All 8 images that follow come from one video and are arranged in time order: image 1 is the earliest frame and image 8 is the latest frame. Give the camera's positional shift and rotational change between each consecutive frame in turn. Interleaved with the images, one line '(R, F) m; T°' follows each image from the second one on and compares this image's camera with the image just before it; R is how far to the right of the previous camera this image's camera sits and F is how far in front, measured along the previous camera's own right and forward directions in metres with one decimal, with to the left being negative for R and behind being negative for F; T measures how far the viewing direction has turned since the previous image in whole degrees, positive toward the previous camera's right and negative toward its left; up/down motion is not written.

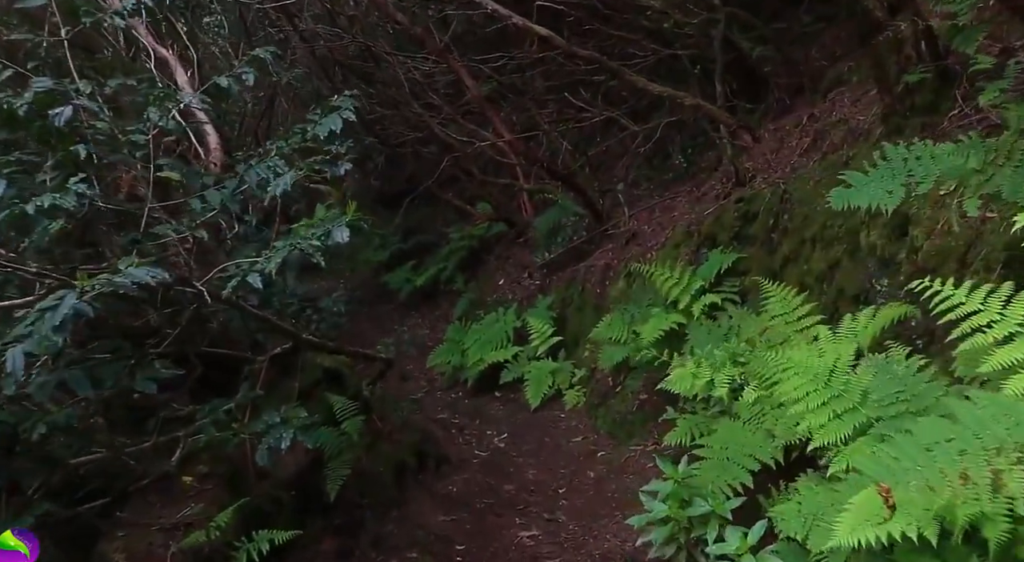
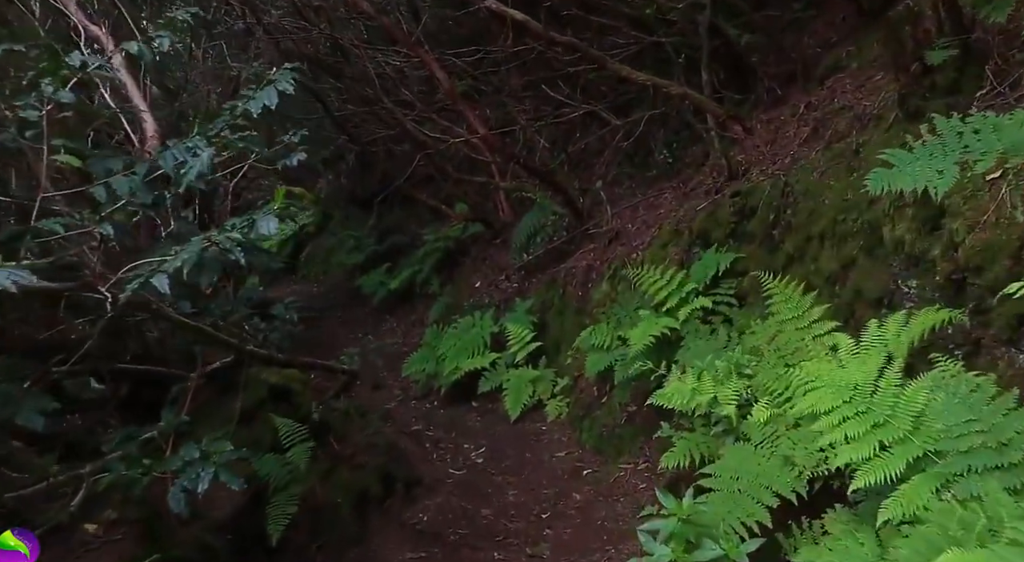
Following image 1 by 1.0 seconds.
(0.0, +0.6) m; +1°
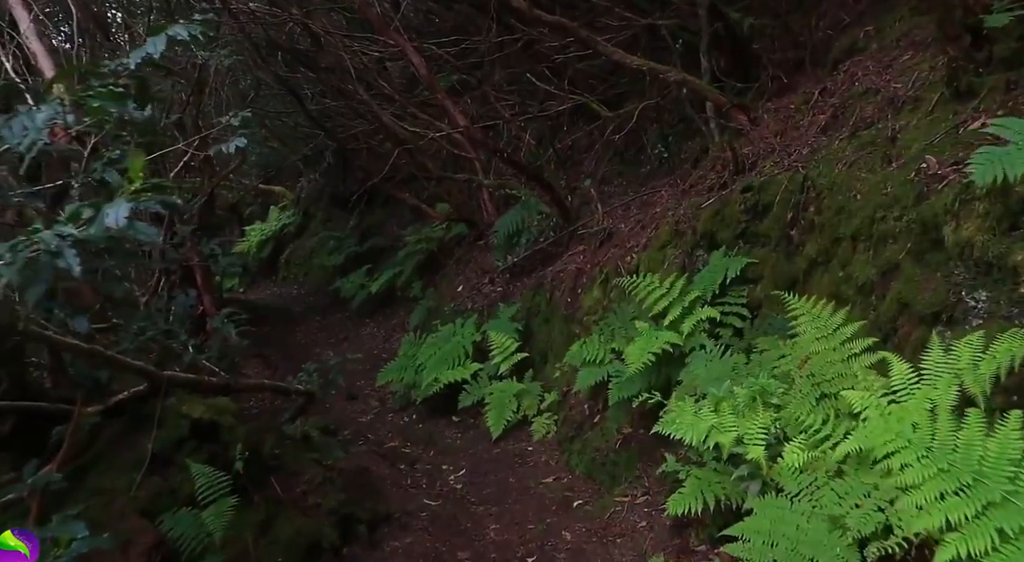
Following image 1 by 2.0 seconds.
(0.0, +0.7) m; +1°
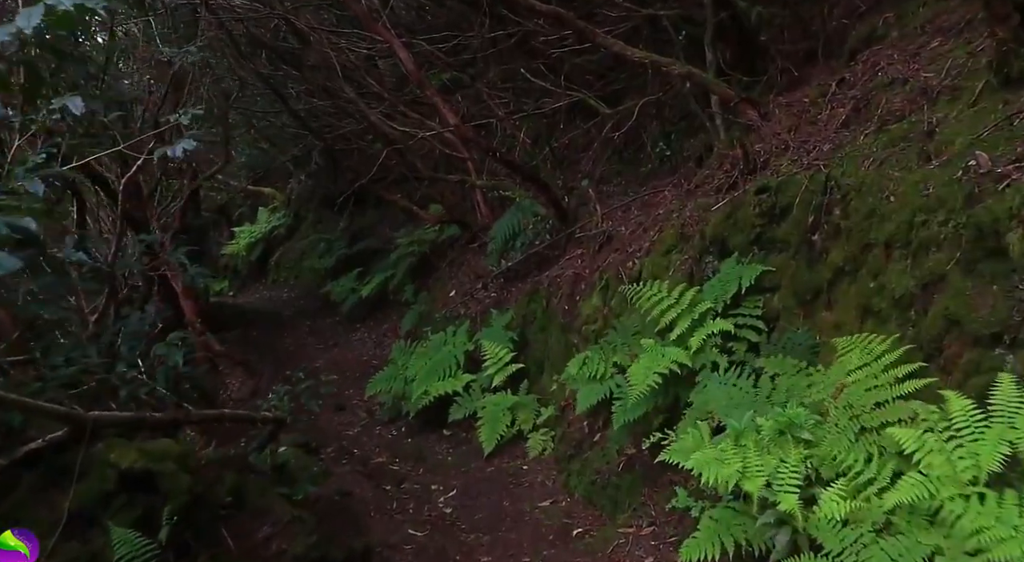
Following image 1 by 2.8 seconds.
(0.0, +0.5) m; 0°
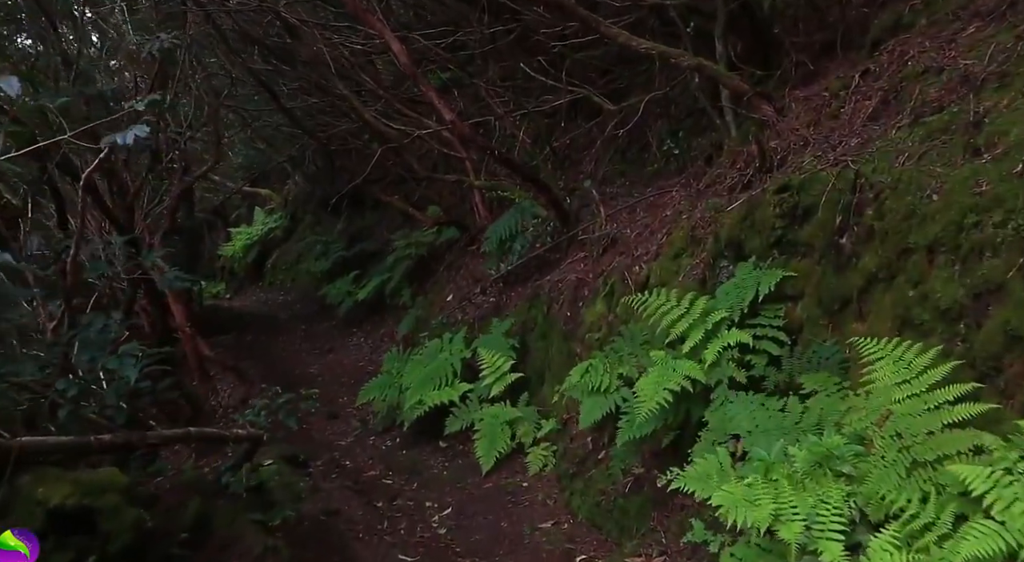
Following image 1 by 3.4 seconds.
(0.0, +0.4) m; 0°
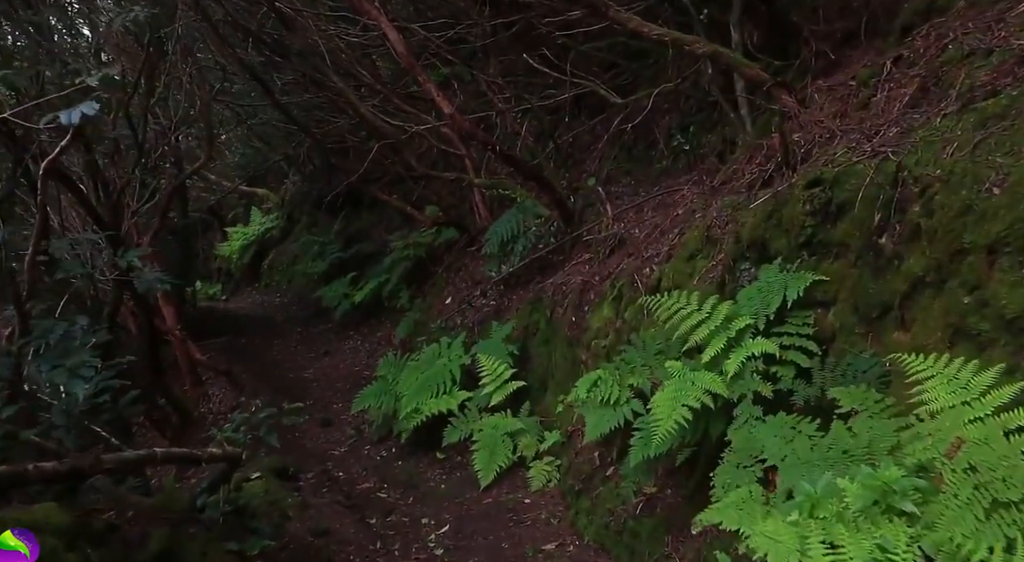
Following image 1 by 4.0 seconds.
(0.0, +0.4) m; 0°
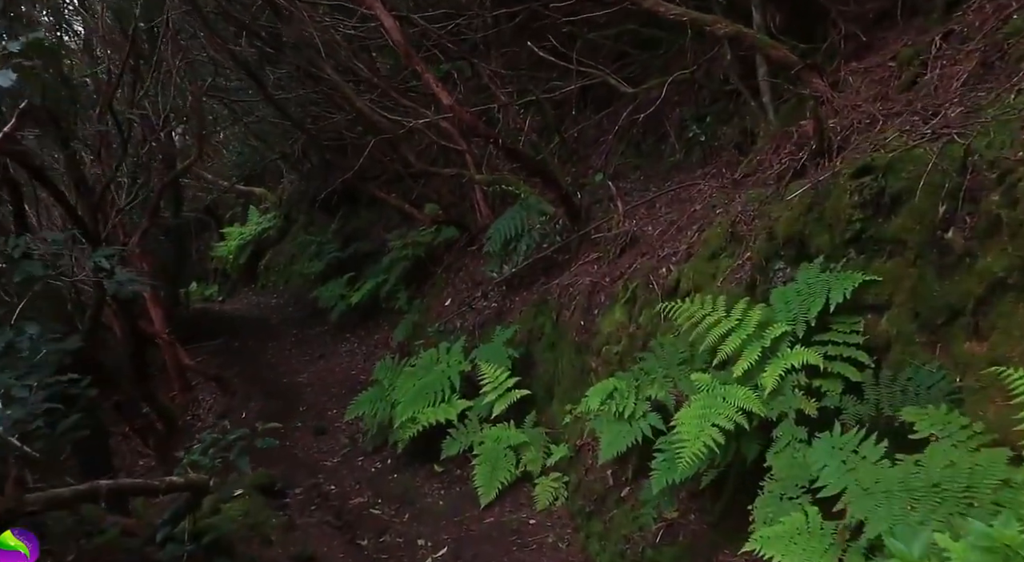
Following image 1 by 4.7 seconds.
(0.0, +0.5) m; 0°
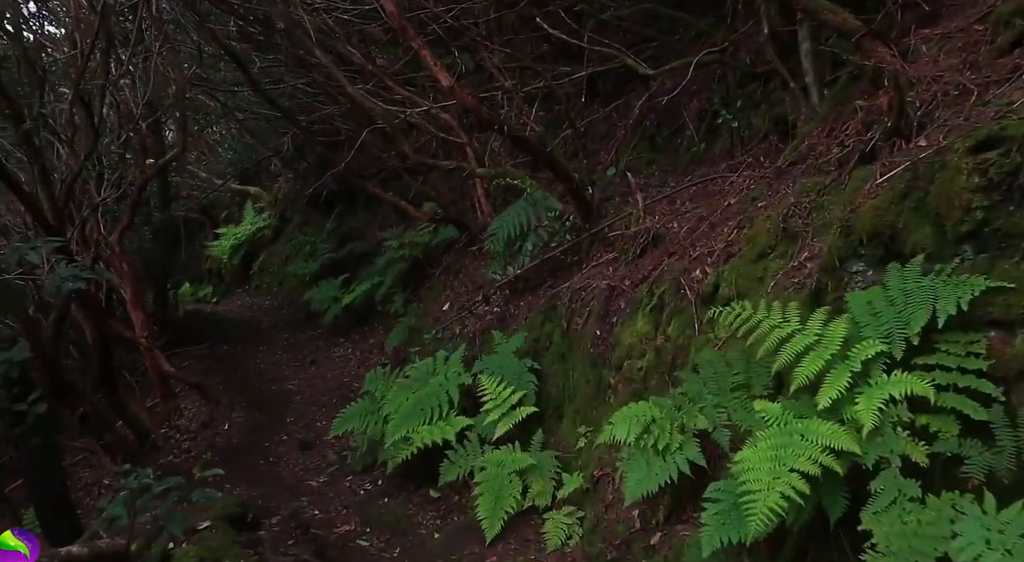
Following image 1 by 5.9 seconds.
(0.0, +0.8) m; 0°
